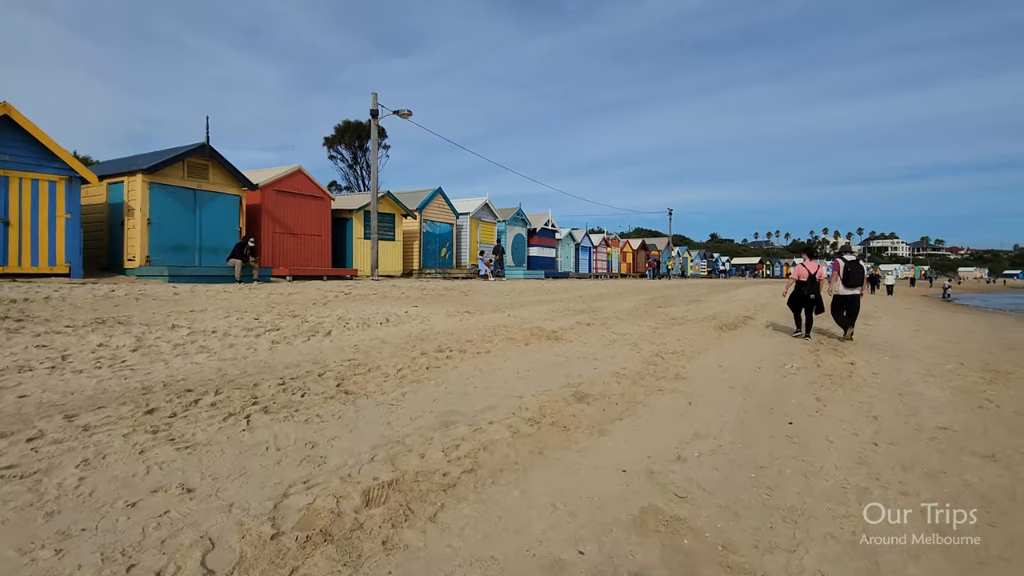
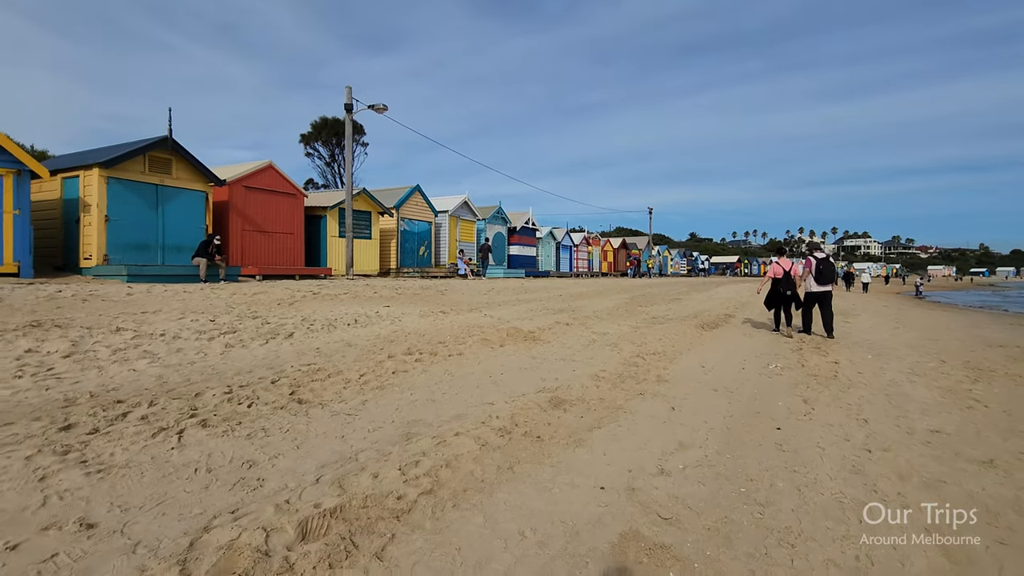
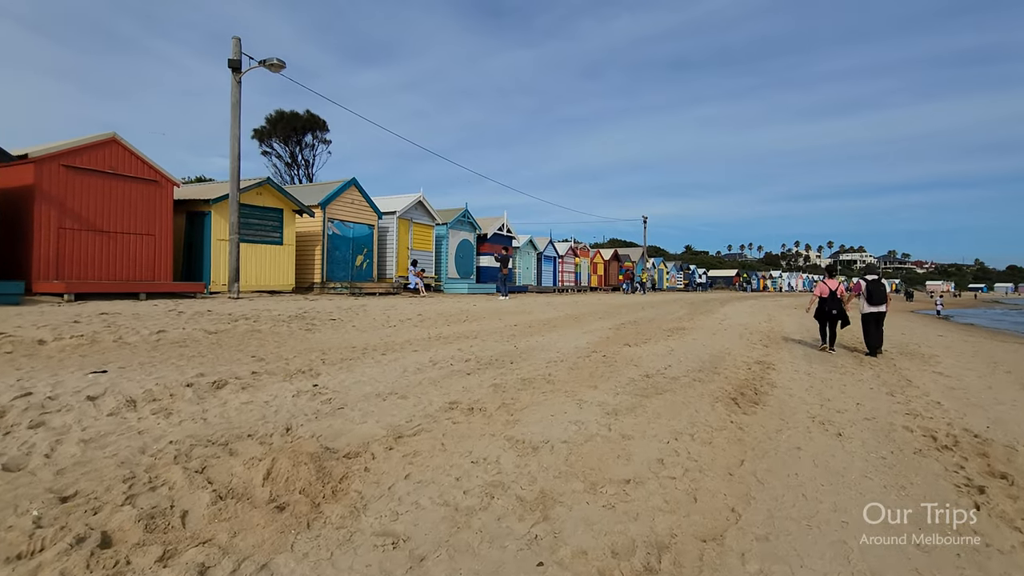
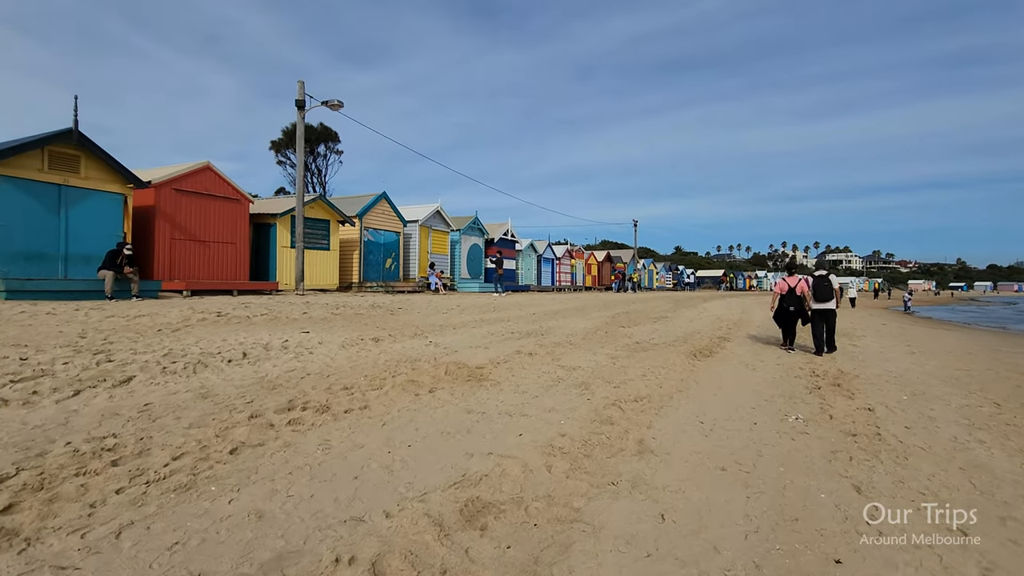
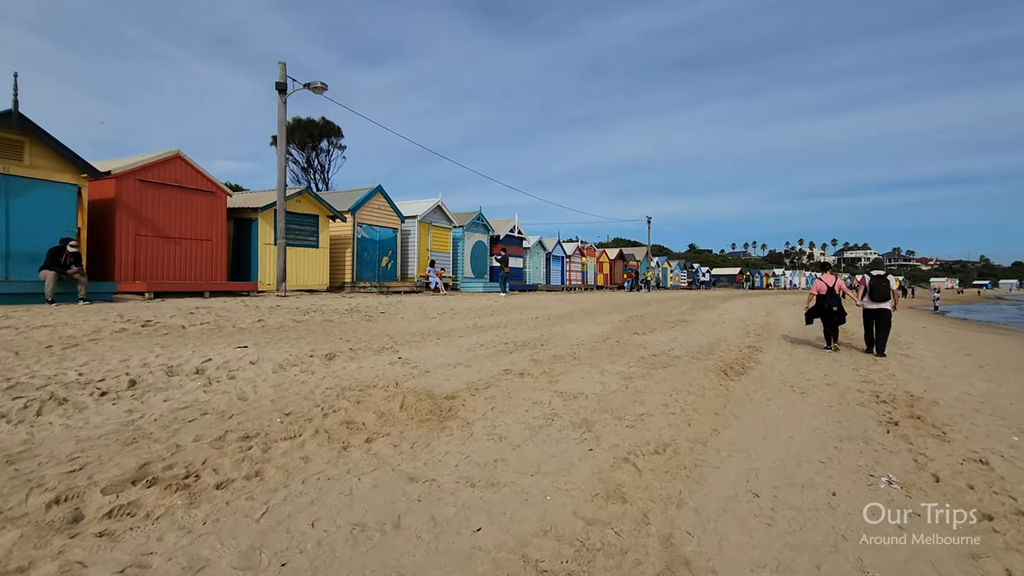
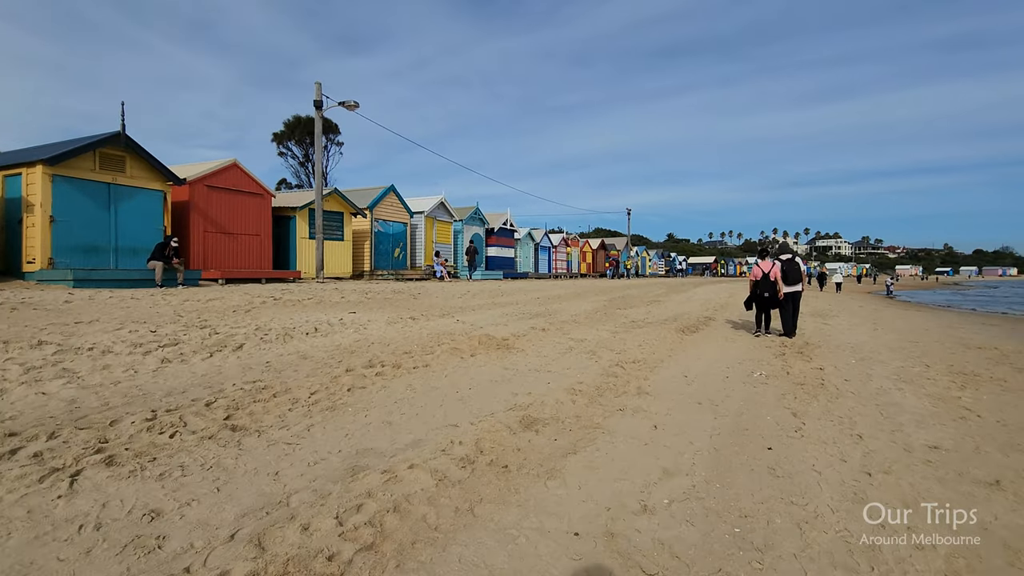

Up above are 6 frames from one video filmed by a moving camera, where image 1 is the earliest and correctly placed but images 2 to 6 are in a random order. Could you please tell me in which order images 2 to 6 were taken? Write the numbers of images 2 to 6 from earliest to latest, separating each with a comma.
2, 6, 4, 5, 3
